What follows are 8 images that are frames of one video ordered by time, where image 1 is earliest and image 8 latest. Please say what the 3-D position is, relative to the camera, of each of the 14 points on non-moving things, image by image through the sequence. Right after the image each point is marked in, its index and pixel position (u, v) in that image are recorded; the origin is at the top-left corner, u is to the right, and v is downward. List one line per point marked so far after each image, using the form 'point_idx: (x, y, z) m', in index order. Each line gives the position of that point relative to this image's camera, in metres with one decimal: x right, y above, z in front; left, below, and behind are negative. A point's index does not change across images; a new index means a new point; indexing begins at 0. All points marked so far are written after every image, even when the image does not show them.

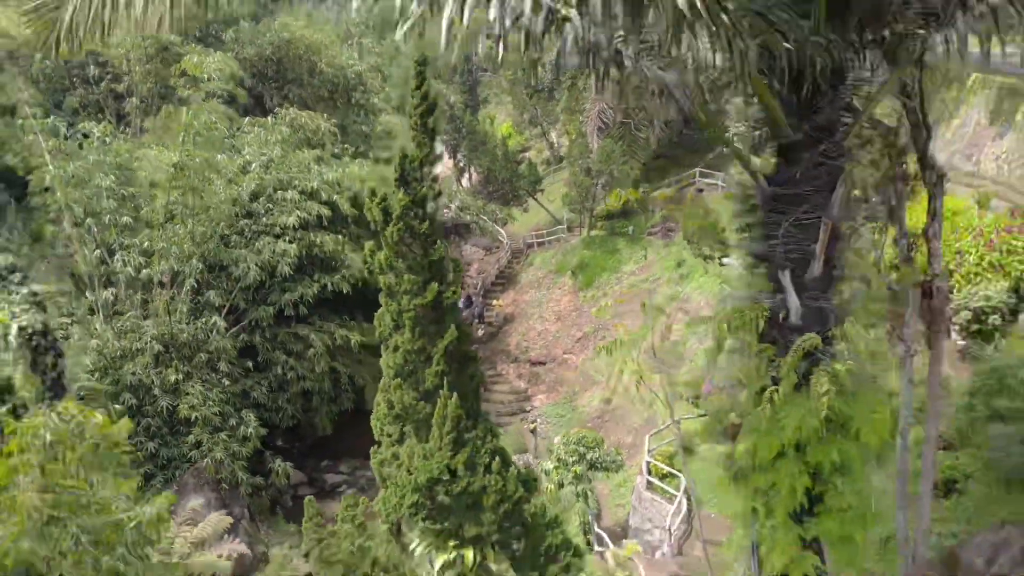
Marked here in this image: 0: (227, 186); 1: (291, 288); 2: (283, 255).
0: (-3.2, +1.1, +9.0) m
1: (-2.6, 0.0, +9.2) m
2: (-2.6, +0.4, +9.0) m
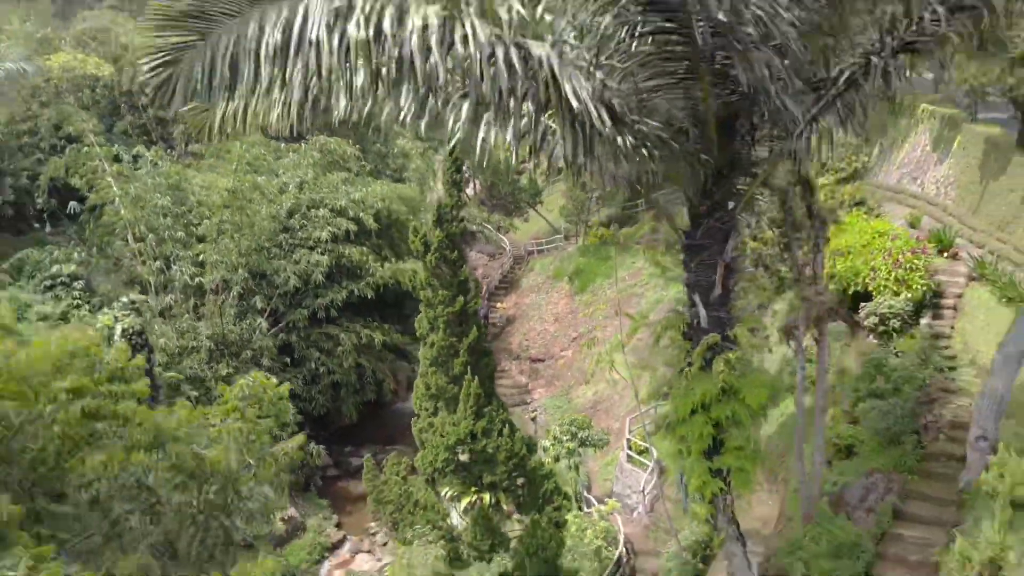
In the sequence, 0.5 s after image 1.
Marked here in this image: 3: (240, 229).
0: (-3.1, +1.1, +10.4) m
1: (-2.5, -0.1, +10.6) m
2: (-2.6, +0.3, +10.4) m
3: (-3.4, +0.8, +9.9) m
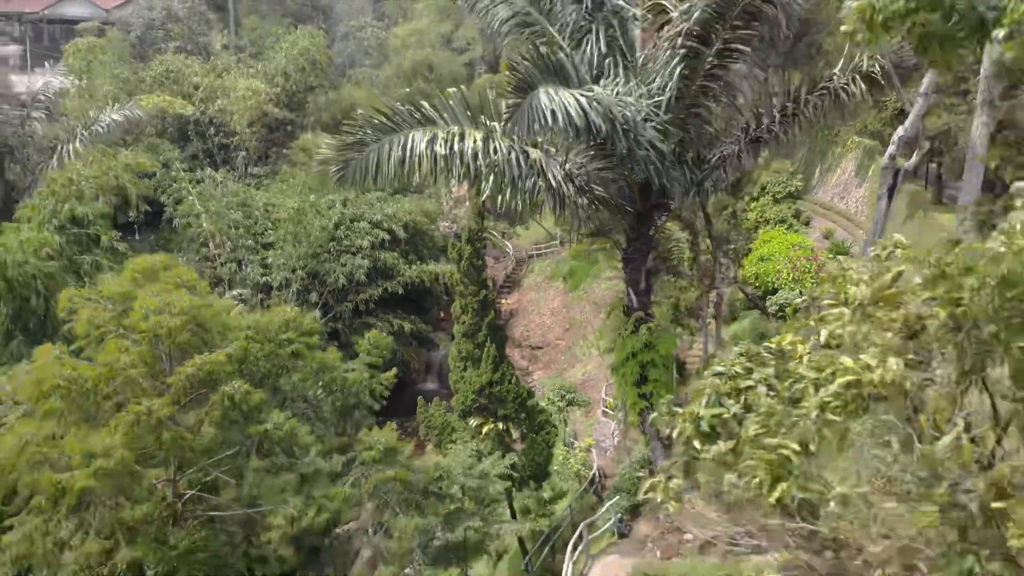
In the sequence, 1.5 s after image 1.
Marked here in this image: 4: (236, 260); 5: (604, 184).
0: (-3.1, +1.1, +13.0) m
1: (-2.5, 0.0, +13.2) m
2: (-2.5, +0.3, +13.0) m
3: (-3.3, +0.8, +12.5) m
4: (-4.3, +0.5, +12.6) m
5: (+0.7, +0.7, +6.3) m
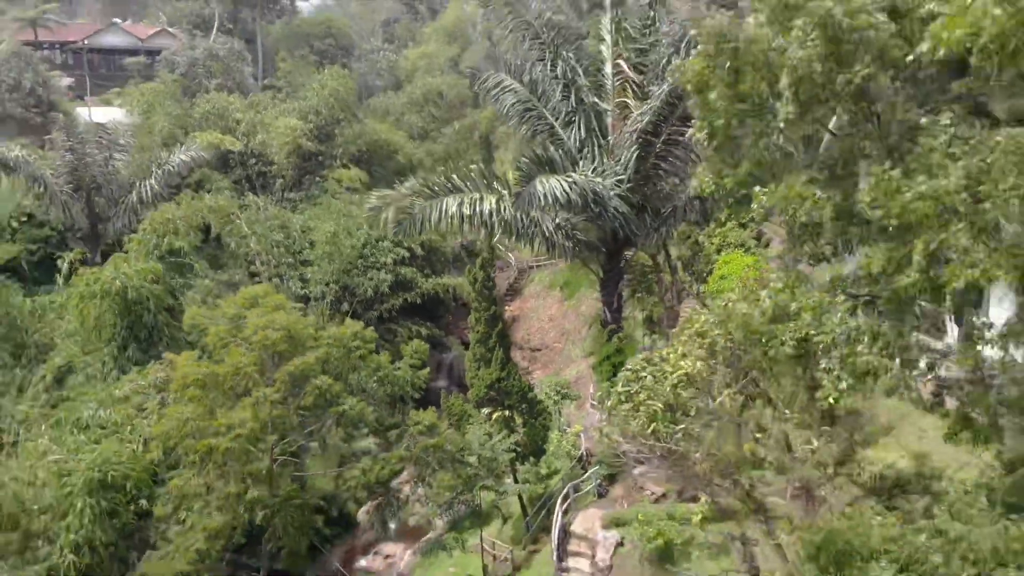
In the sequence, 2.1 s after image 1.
0: (-3.0, +0.9, +15.1) m
1: (-2.4, -0.2, +15.4) m
2: (-2.5, +0.1, +15.2) m
3: (-3.3, +0.6, +14.7) m
4: (-4.3, +0.3, +14.8) m
5: (+0.8, +0.5, +8.5) m
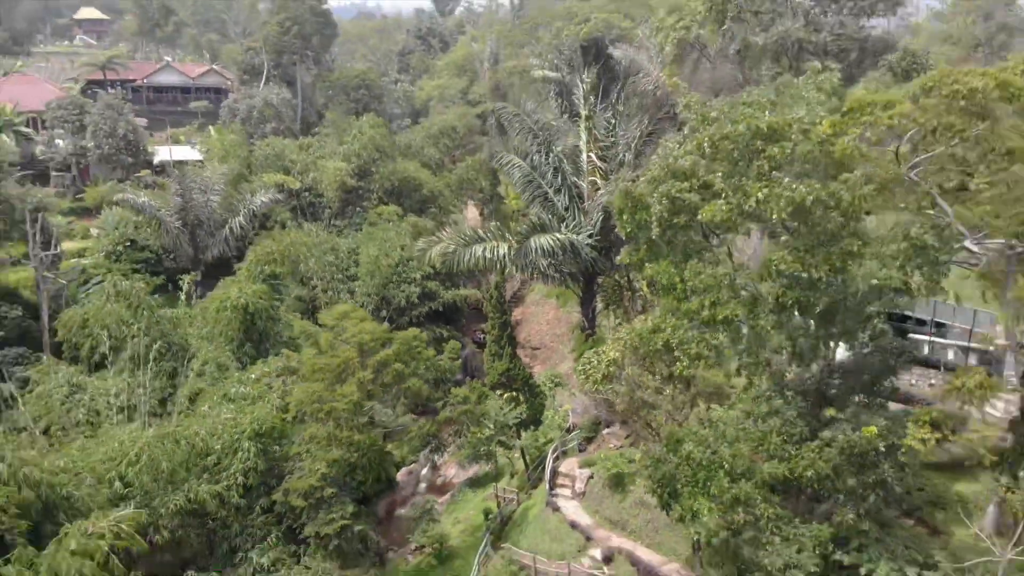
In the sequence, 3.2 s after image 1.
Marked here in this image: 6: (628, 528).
0: (-2.9, +0.6, +19.1) m
1: (-2.3, -0.5, +19.4) m
2: (-2.3, -0.1, +19.1) m
3: (-3.2, +0.4, +18.6) m
4: (-4.2, 0.0, +18.7) m
5: (+0.9, +0.3, +12.4) m
6: (+1.6, -3.3, +11.1) m
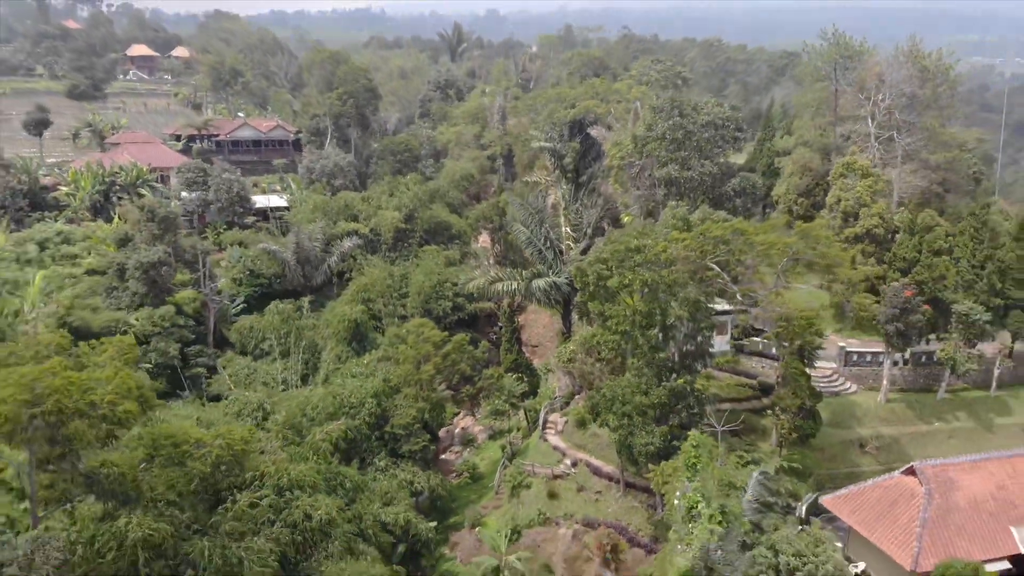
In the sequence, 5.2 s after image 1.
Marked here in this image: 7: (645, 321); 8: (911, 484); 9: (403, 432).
0: (-2.7, +0.1, +27.3) m
1: (-2.1, -1.0, +27.6) m
2: (-2.1, -0.7, +27.4) m
3: (-3.0, -0.2, +26.8) m
4: (-4.0, -0.5, +26.9) m
5: (+1.1, -0.3, +20.7) m
6: (+1.8, -3.8, +19.3) m
7: (+2.5, -0.7, +15.3) m
8: (+7.1, -3.5, +14.5) m
9: (-2.5, -3.4, +19.0) m
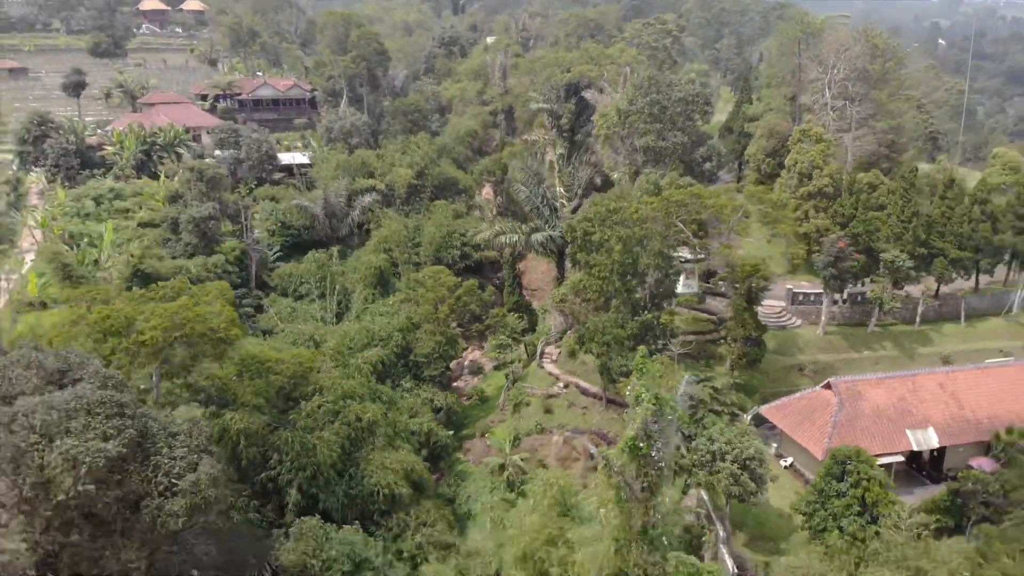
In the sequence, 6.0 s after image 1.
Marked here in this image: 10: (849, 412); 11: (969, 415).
0: (-2.7, +2.0, +31.0) m
1: (-2.1, +0.9, +31.3) m
2: (-2.1, +1.3, +31.1) m
3: (-2.9, +1.7, +30.5) m
4: (-3.9, +1.3, +30.6) m
5: (+1.1, +1.2, +24.4) m
6: (+1.8, -2.5, +23.3) m
7: (+2.6, +0.4, +19.1) m
8: (+7.2, -2.5, +18.4) m
9: (-2.5, -2.0, +22.9) m
10: (+7.5, -2.7, +17.9) m
11: (+10.5, -2.9, +18.6) m
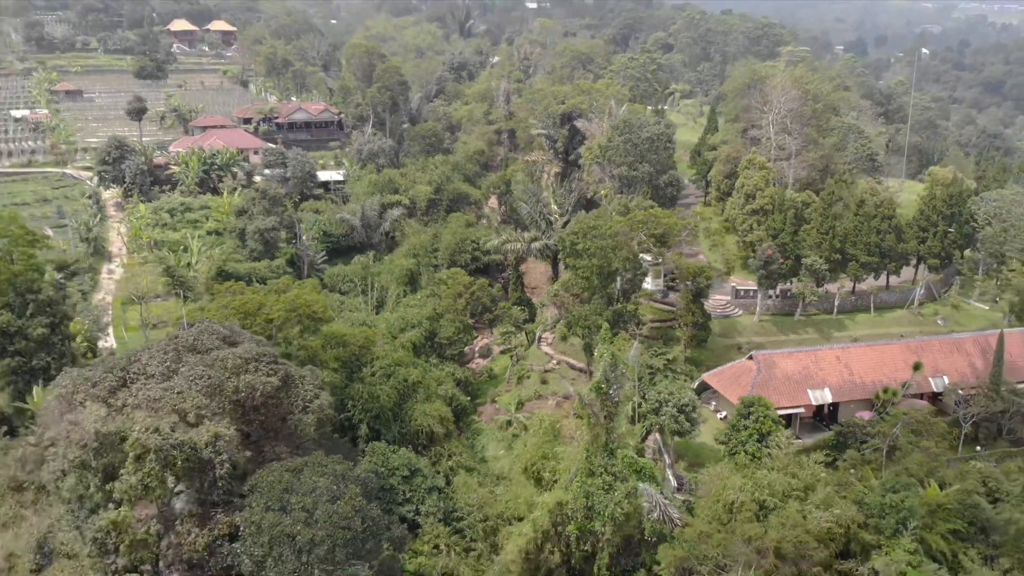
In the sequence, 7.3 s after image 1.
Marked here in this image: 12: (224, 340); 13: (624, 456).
0: (-2.5, +2.1, +37.4) m
1: (-1.9, +1.0, +37.7) m
2: (-1.9, +1.4, +37.5) m
3: (-2.8, +1.8, +36.9) m
4: (-3.7, +1.4, +37.1) m
5: (+1.3, +1.3, +30.8) m
6: (+2.0, -2.4, +29.7) m
7: (+2.7, +0.5, +25.5) m
8: (+7.3, -2.4, +24.8) m
9: (-2.3, -1.9, +29.3) m
10: (+7.6, -2.7, +24.3) m
11: (+10.7, -2.8, +25.0) m
12: (-6.4, -1.2, +17.9) m
13: (+2.6, -3.9, +18.7) m
